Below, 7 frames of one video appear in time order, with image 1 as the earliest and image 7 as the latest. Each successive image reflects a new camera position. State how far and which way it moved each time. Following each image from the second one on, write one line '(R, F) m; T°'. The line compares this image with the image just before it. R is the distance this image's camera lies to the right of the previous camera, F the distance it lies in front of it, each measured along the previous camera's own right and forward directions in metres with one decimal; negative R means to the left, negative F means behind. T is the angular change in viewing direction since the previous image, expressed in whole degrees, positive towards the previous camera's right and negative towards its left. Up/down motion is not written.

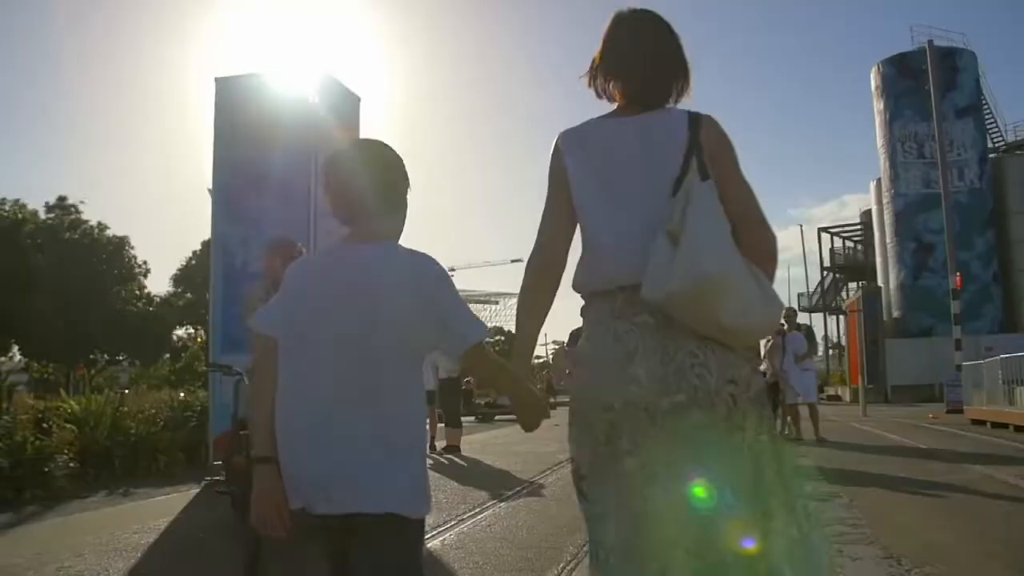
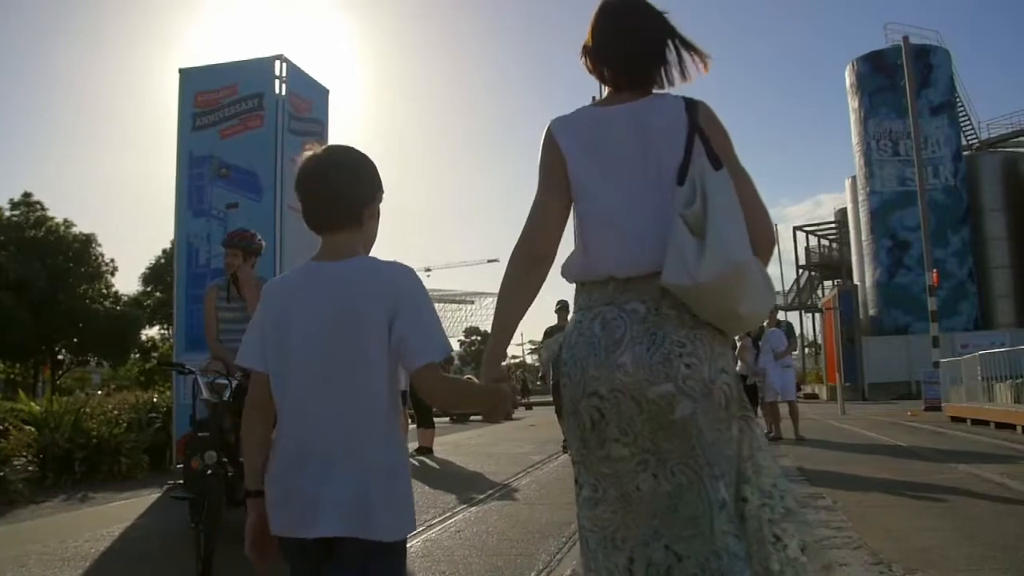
(0.0, +0.2) m; +1°
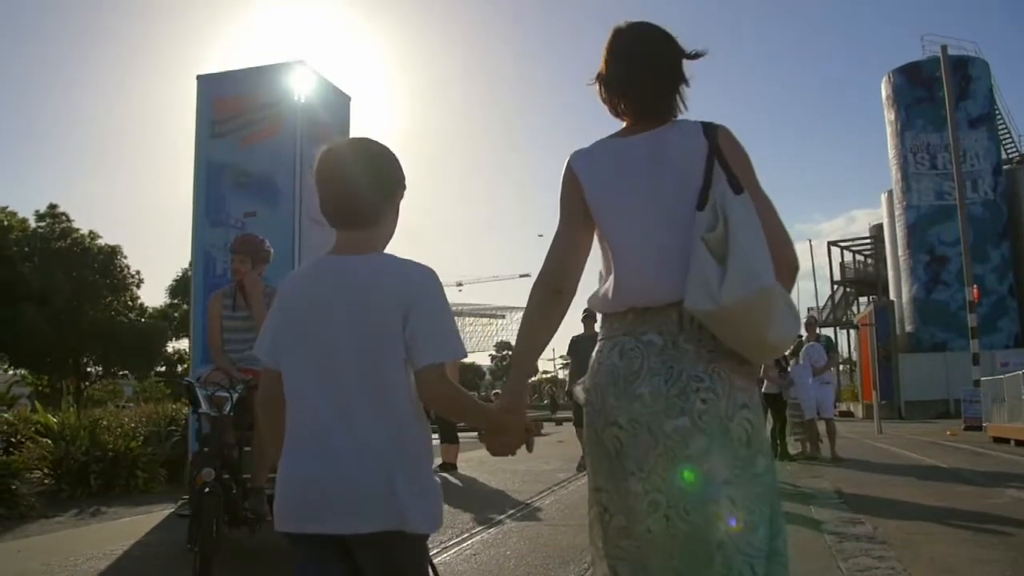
(+0.1, +0.3) m; -2°
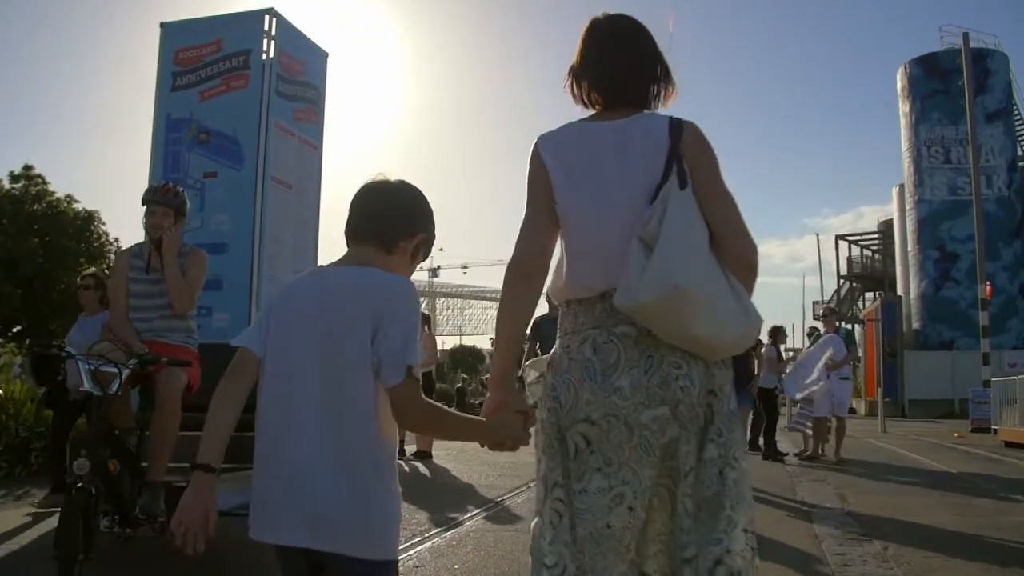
(+0.2, +0.7) m; 0°
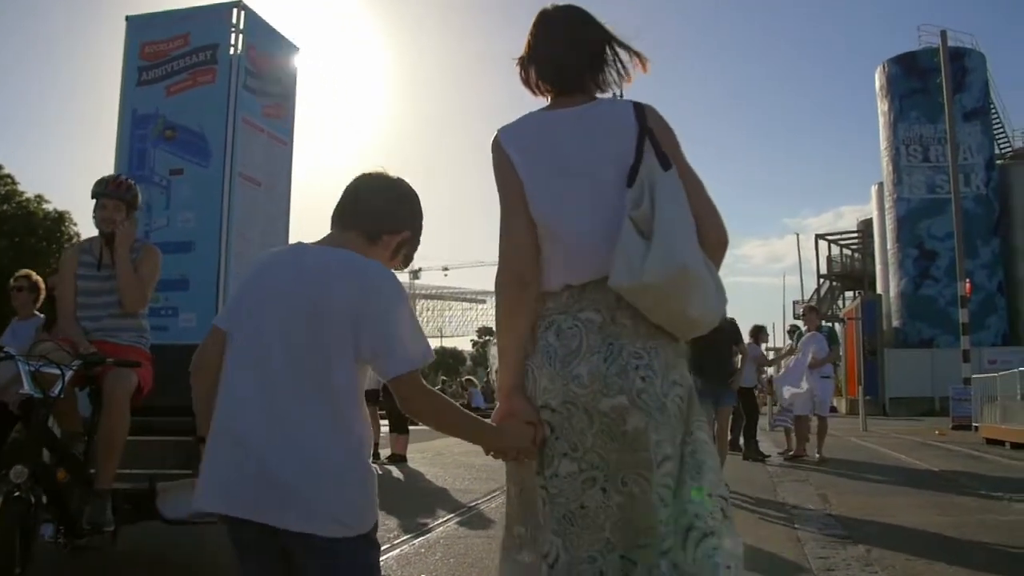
(+0.1, +0.2) m; +1°
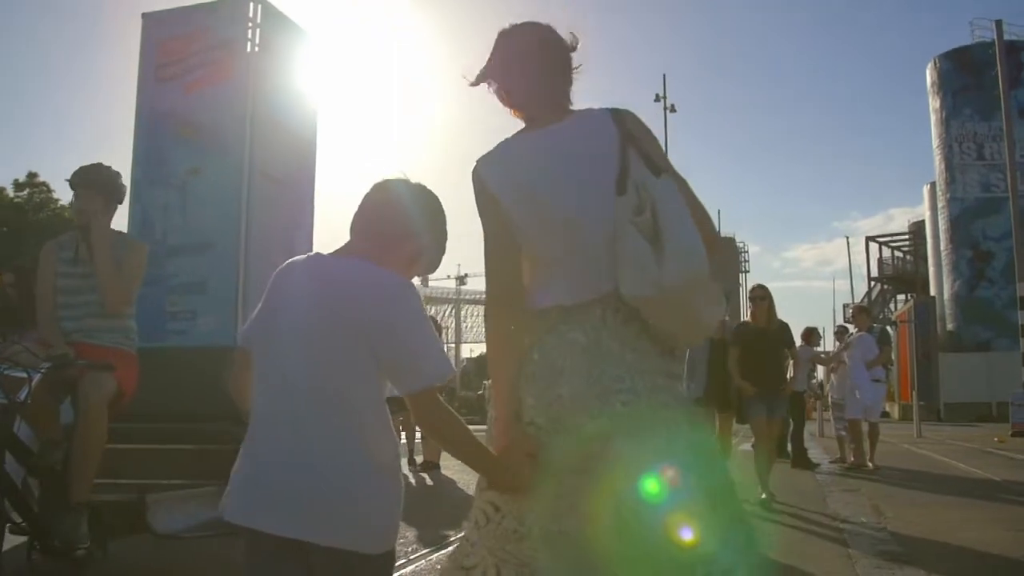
(+0.1, +0.4) m; -3°
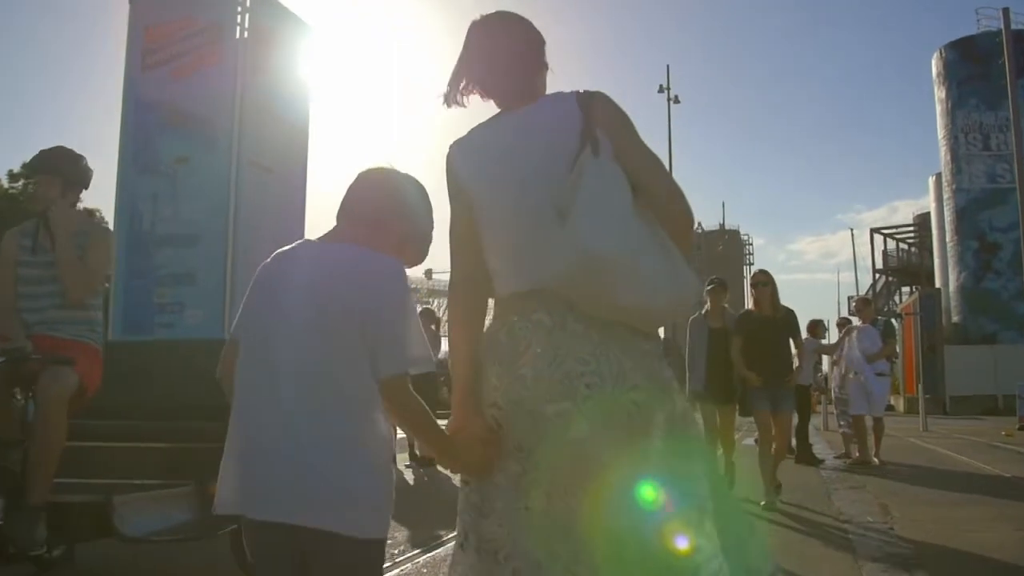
(+0.1, +0.2) m; 0°
